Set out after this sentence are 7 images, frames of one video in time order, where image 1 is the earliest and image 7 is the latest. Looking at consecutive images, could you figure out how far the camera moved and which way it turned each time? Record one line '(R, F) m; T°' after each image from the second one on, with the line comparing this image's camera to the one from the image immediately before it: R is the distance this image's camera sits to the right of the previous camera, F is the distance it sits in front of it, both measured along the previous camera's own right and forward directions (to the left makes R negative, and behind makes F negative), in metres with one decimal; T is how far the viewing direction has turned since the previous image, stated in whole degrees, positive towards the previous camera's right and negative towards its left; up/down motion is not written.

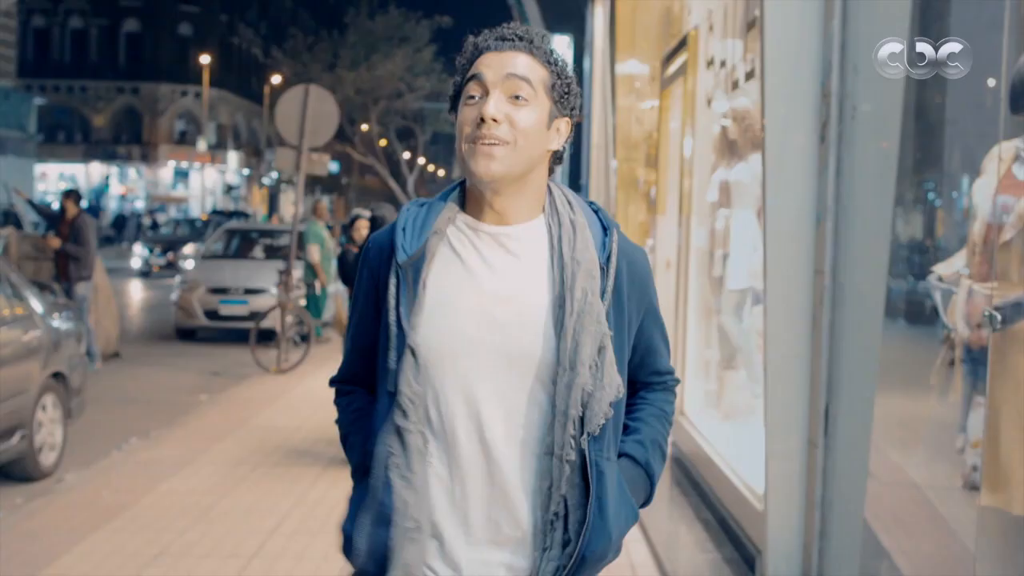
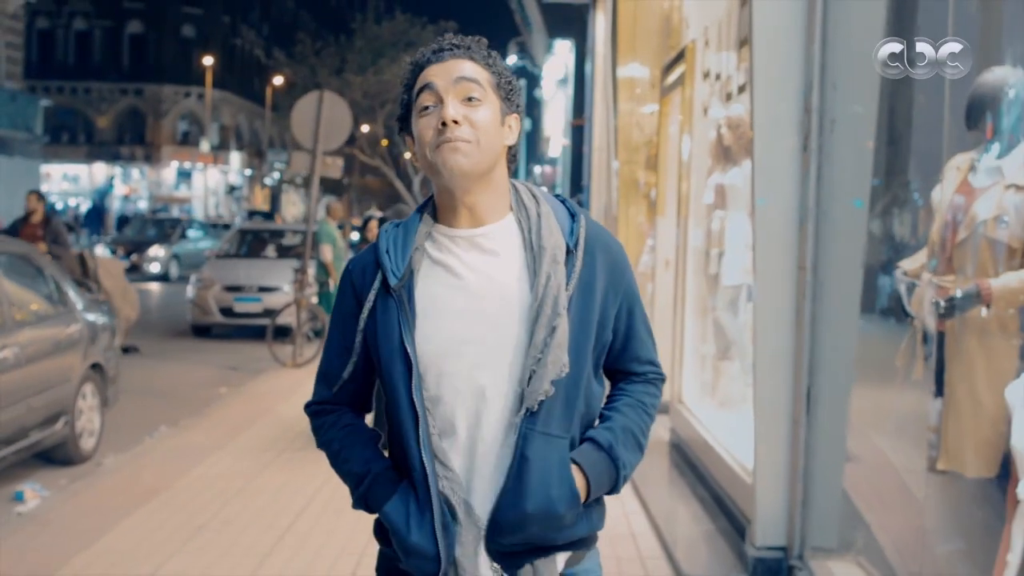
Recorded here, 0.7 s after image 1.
(-0.1, -0.5) m; 0°
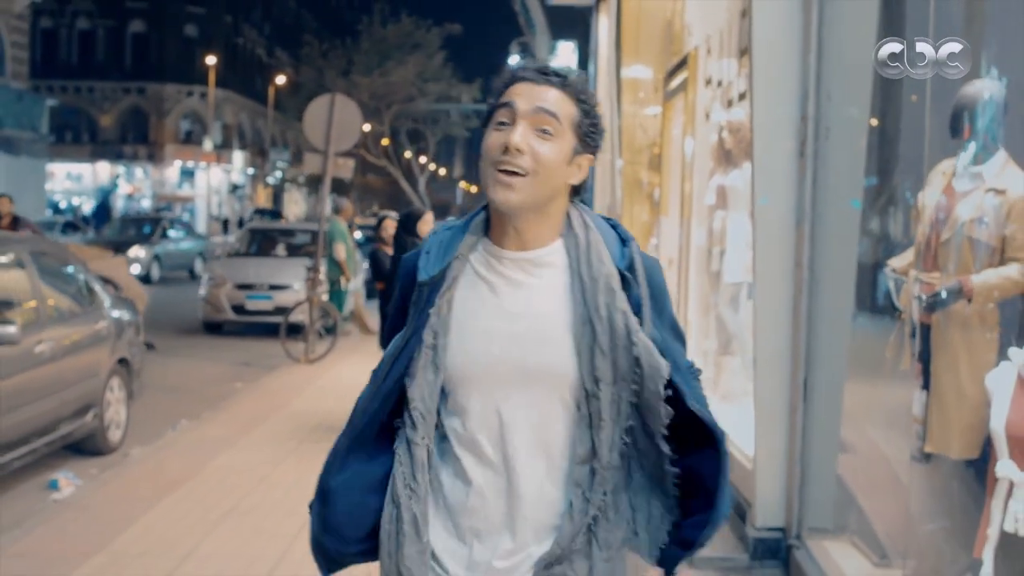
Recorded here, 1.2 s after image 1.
(-0.1, -0.3) m; 0°
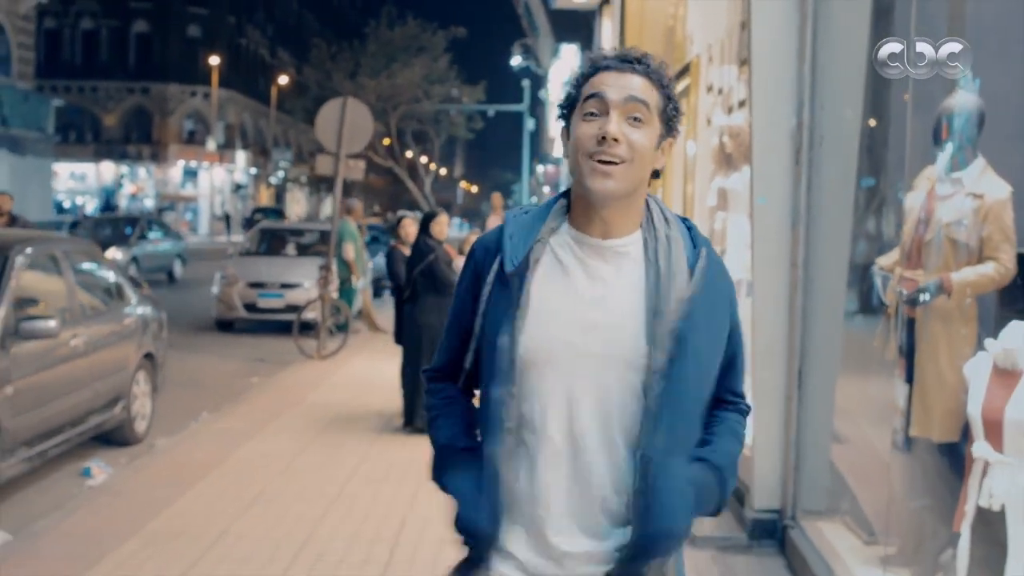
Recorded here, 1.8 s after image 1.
(-0.1, -0.3) m; 0°
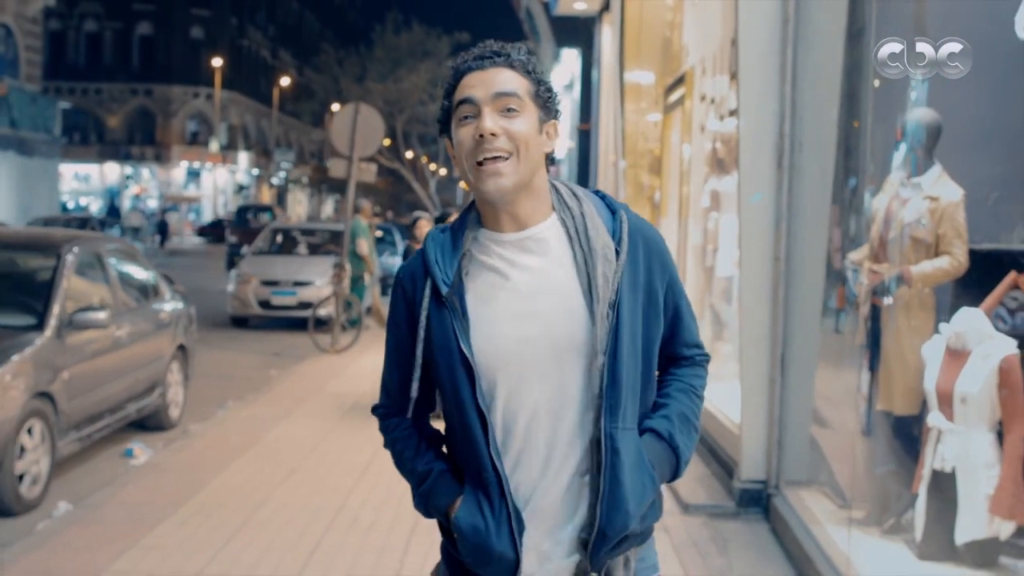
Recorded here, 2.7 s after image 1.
(-0.1, -0.6) m; 0°
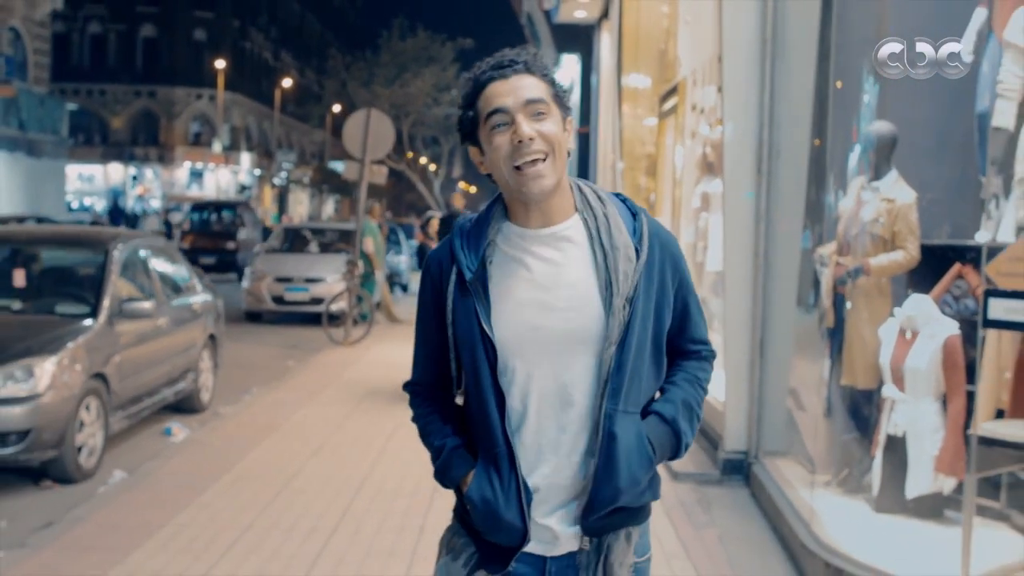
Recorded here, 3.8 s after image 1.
(-0.1, -0.7) m; 0°
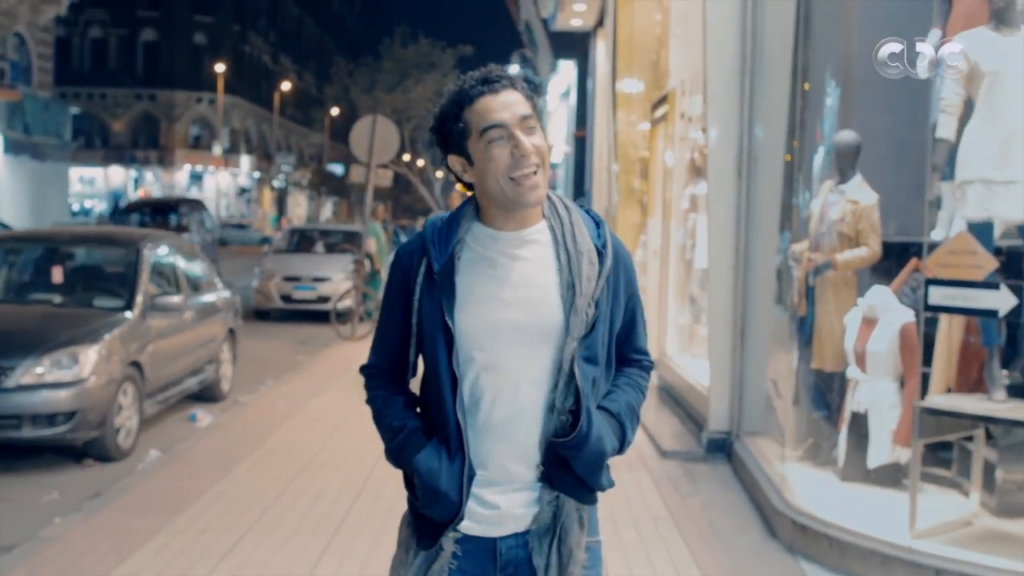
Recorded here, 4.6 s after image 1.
(0.0, -0.6) m; 0°
